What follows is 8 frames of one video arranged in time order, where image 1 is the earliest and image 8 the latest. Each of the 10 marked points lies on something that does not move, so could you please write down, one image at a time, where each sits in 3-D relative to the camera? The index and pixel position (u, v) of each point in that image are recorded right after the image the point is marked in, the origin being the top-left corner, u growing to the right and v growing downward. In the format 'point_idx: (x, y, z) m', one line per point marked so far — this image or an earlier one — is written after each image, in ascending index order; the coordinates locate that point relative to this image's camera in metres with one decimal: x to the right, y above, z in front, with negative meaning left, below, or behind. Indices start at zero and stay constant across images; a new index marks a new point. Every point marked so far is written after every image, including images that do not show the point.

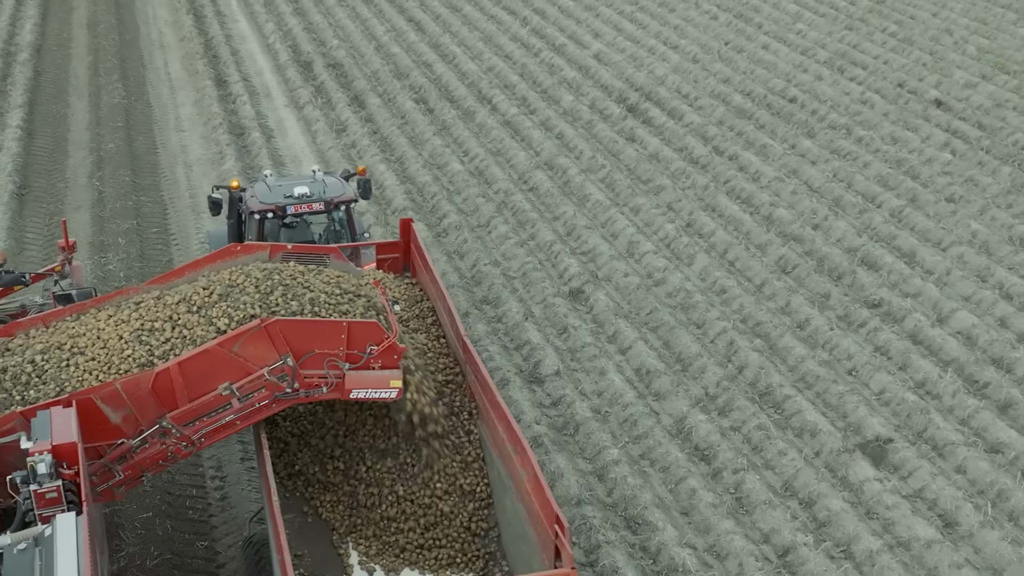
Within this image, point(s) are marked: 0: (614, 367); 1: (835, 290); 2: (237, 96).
0: (+0.7, -0.5, +8.6) m
1: (+2.3, 0.0, +9.5) m
2: (-3.0, +2.1, +14.3) m
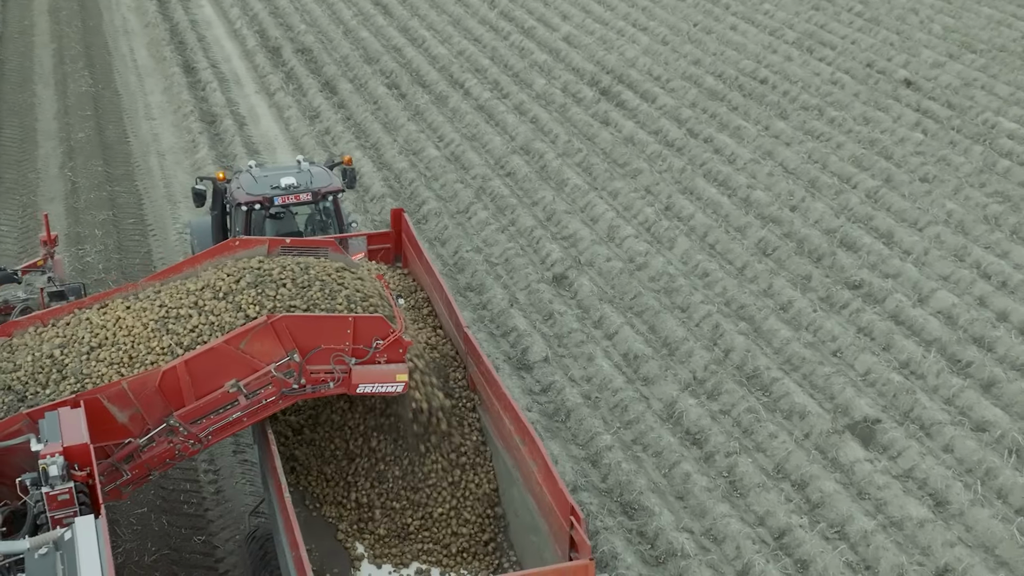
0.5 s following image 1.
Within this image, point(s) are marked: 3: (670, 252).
0: (+0.6, -0.4, +8.6) m
1: (+2.2, +0.1, +9.6) m
2: (-3.3, +2.2, +14.2) m
3: (+1.2, +0.3, +10.1) m
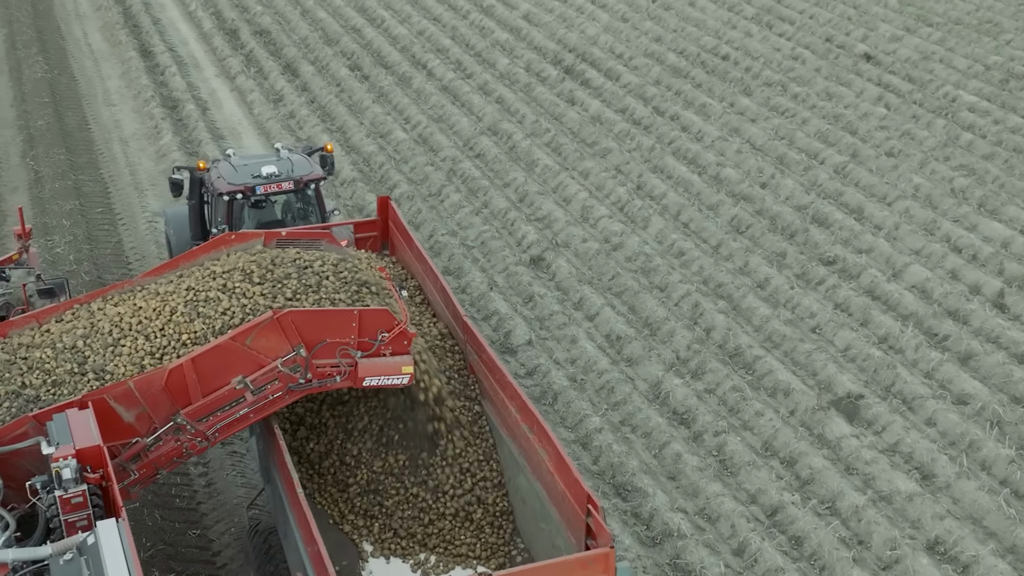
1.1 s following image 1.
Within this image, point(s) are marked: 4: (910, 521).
0: (+0.5, -0.3, +8.7) m
1: (+2.1, +0.3, +9.7) m
2: (-3.7, +2.3, +14.0) m
3: (+1.0, +0.4, +10.1) m
4: (+2.0, -1.2, +6.8) m
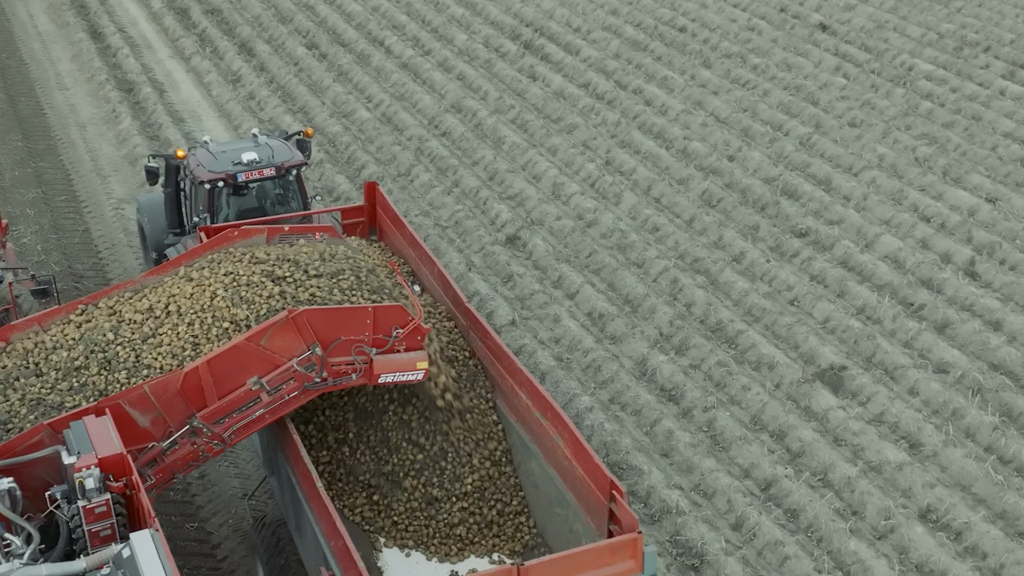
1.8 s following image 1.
0: (+0.4, -0.2, +8.7) m
1: (+1.9, +0.5, +9.8) m
2: (-4.1, +2.5, +13.8) m
3: (+0.8, +0.6, +10.2) m
4: (+2.0, -1.1, +6.9) m
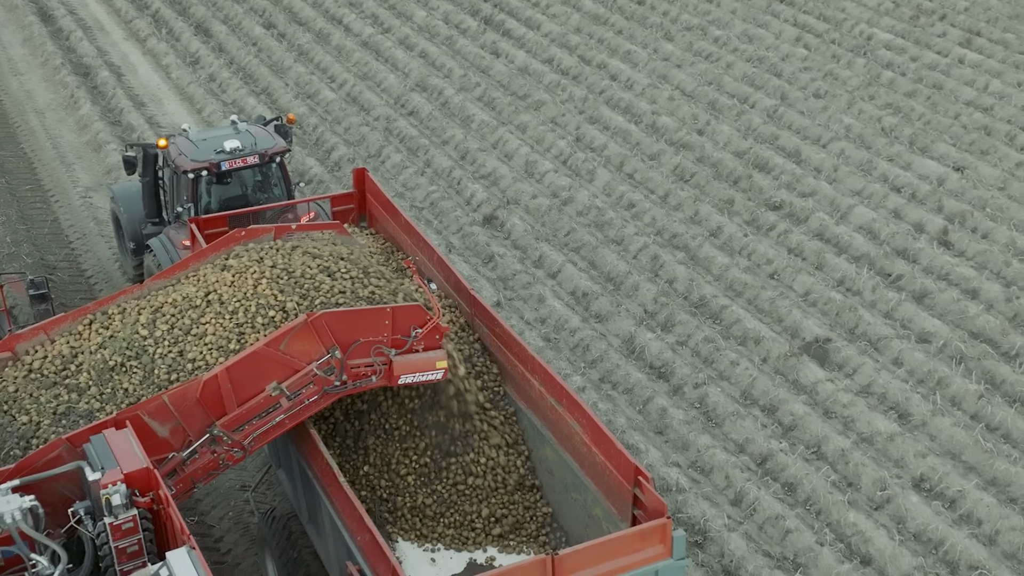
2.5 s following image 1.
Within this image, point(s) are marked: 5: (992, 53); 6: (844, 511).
0: (+0.3, 0.0, +8.7) m
1: (+1.7, +0.7, +9.9) m
2: (-4.5, +2.6, +13.5) m
3: (+0.6, +0.8, +10.2) m
4: (+2.0, -0.9, +7.0) m
5: (+4.3, +2.1, +12.0) m
6: (+1.7, -1.1, +6.6) m
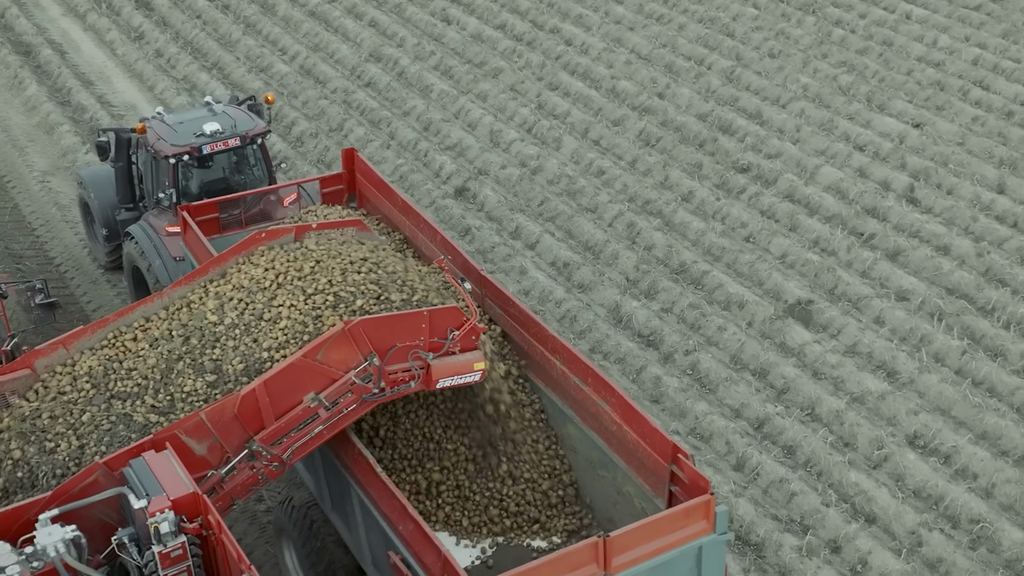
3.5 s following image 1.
0: (+0.1, +0.2, +8.7) m
1: (+1.5, +1.0, +9.9) m
2: (-5.0, +2.8, +13.1) m
3: (+0.4, +1.0, +10.2) m
4: (+2.0, -0.7, +7.2) m
5: (+3.9, +2.6, +12.1) m
6: (+1.7, -0.9, +6.8) m
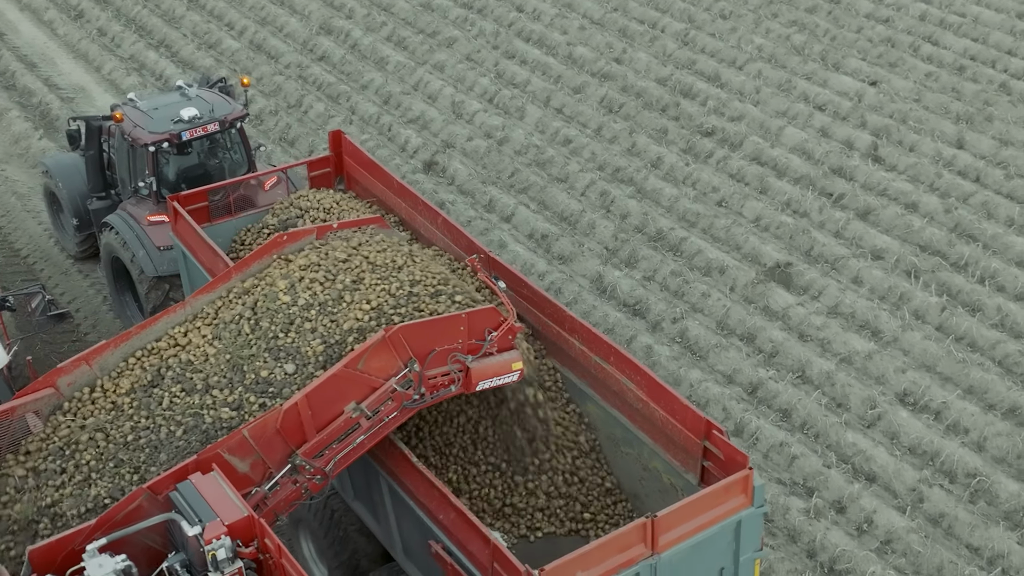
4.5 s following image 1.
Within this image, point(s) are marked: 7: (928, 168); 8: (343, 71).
0: (0.0, +0.3, +8.7) m
1: (+1.2, +1.2, +10.0) m
2: (-5.6, +2.9, +12.7) m
3: (+0.1, +1.3, +10.2) m
4: (+2.0, -0.5, +7.4) m
5: (+3.5, +3.0, +12.3) m
6: (+1.7, -0.8, +6.9) m
7: (+2.9, +0.8, +9.3) m
8: (-1.4, +1.8, +11.0) m
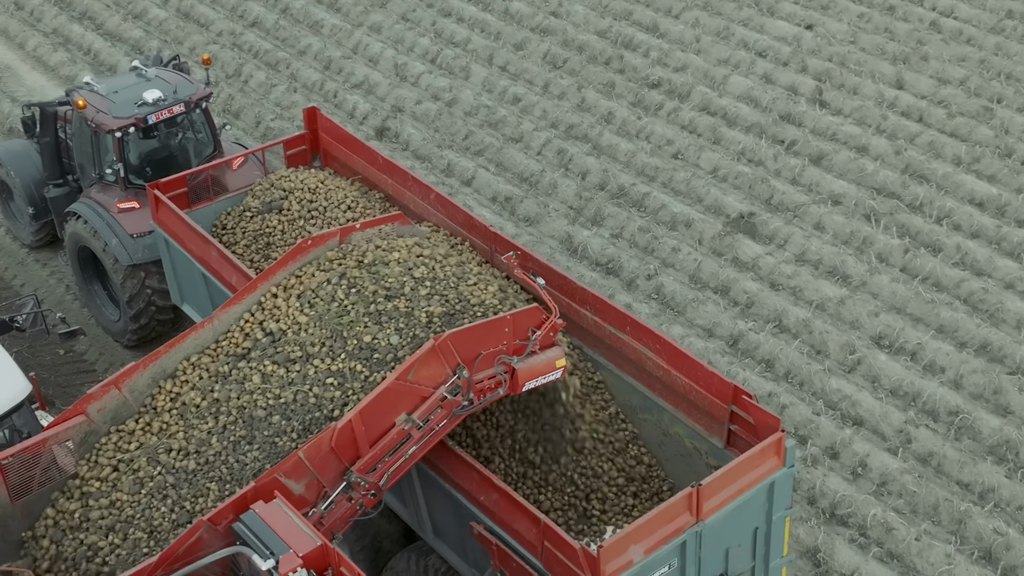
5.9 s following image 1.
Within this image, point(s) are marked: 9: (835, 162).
0: (-0.3, +0.6, +8.7) m
1: (+0.8, +1.6, +10.0) m
2: (-6.2, +2.9, +12.1) m
3: (-0.3, +1.6, +10.1) m
4: (+1.9, -0.2, +7.5) m
5: (+2.7, +3.6, +12.4) m
6: (+1.7, -0.5, +7.1) m
7: (+2.6, +1.3, +9.5) m
8: (-1.9, +2.1, +10.8) m
9: (+2.2, +0.9, +8.9) m
